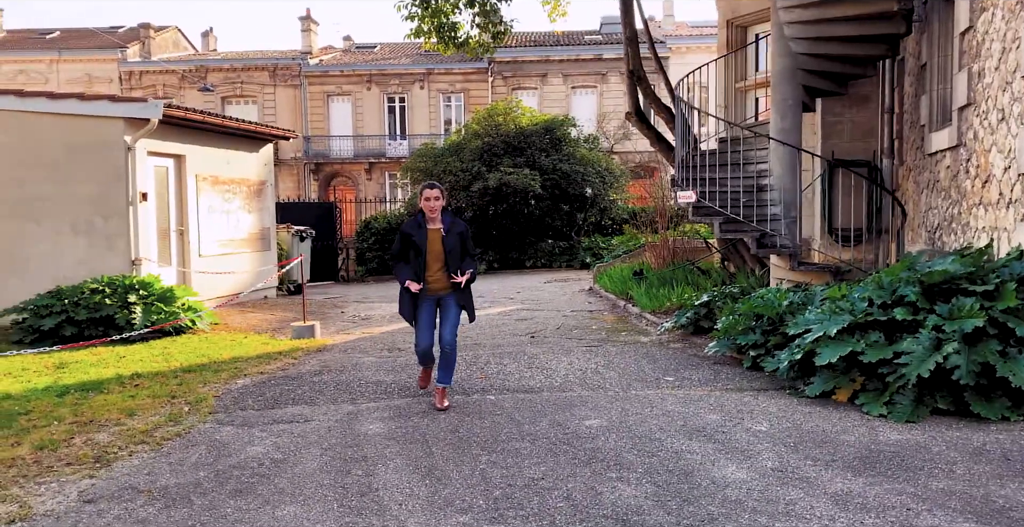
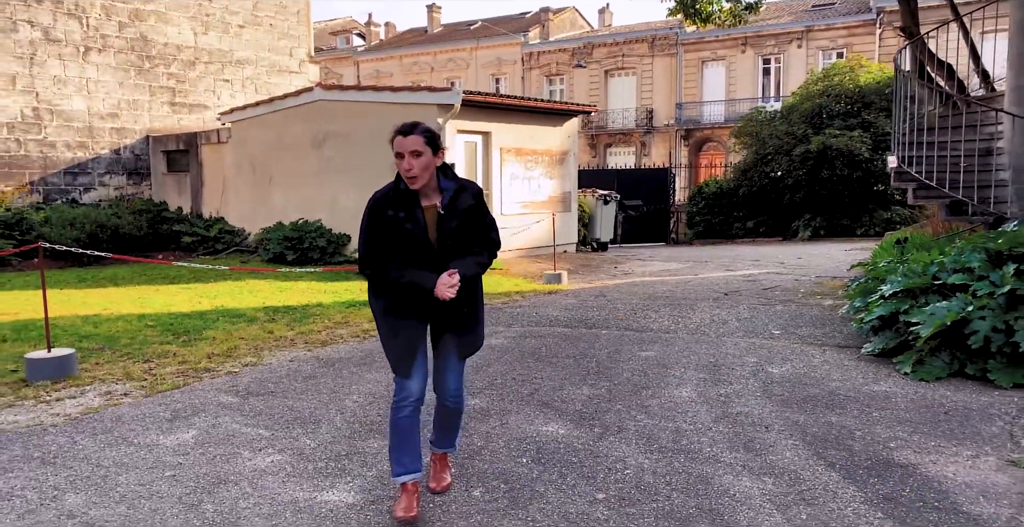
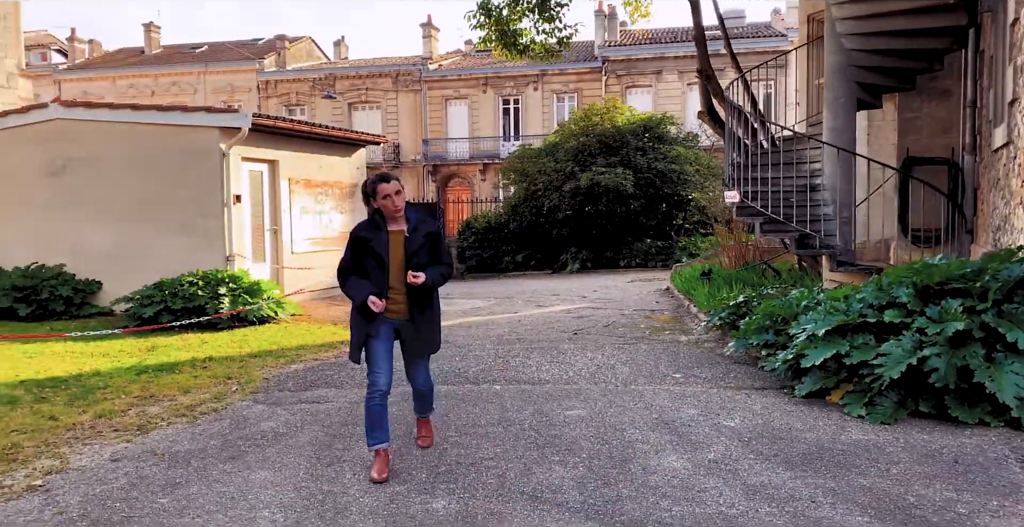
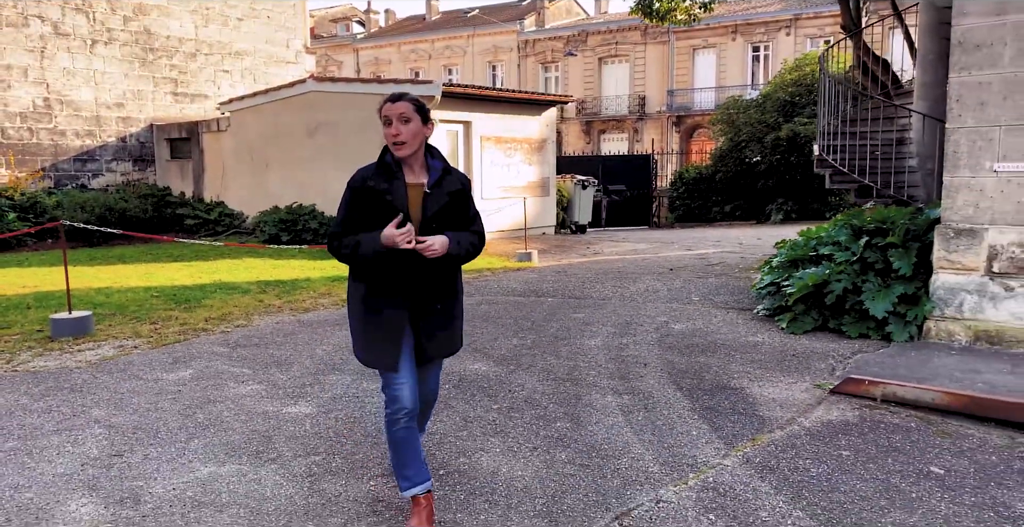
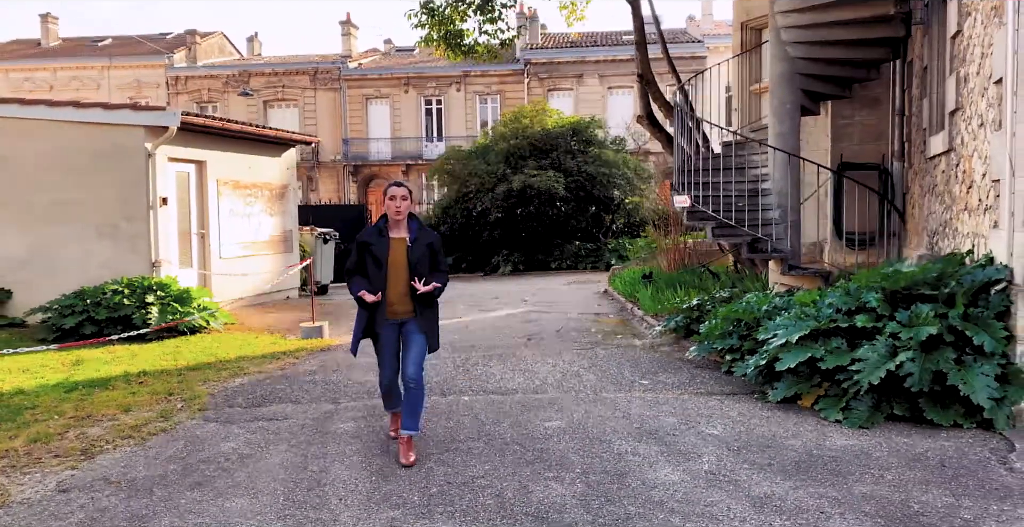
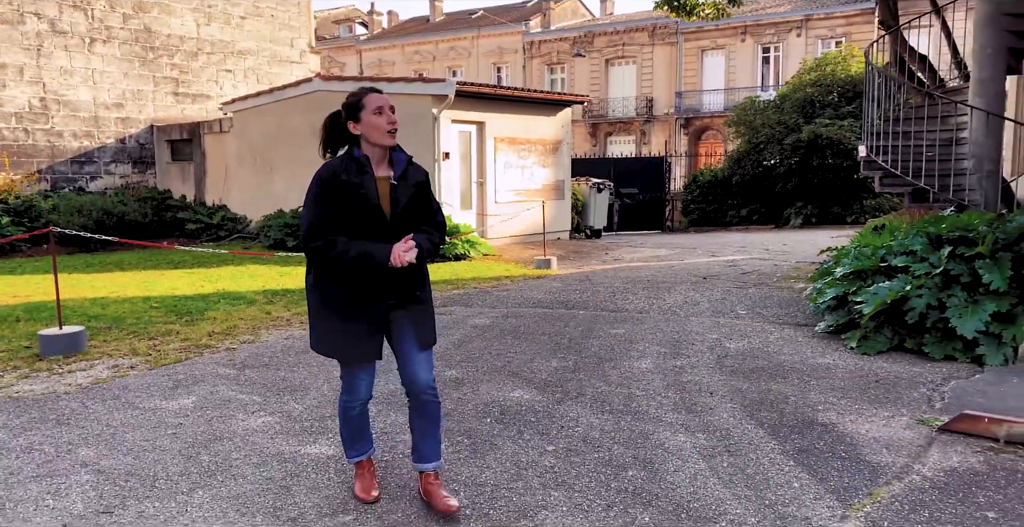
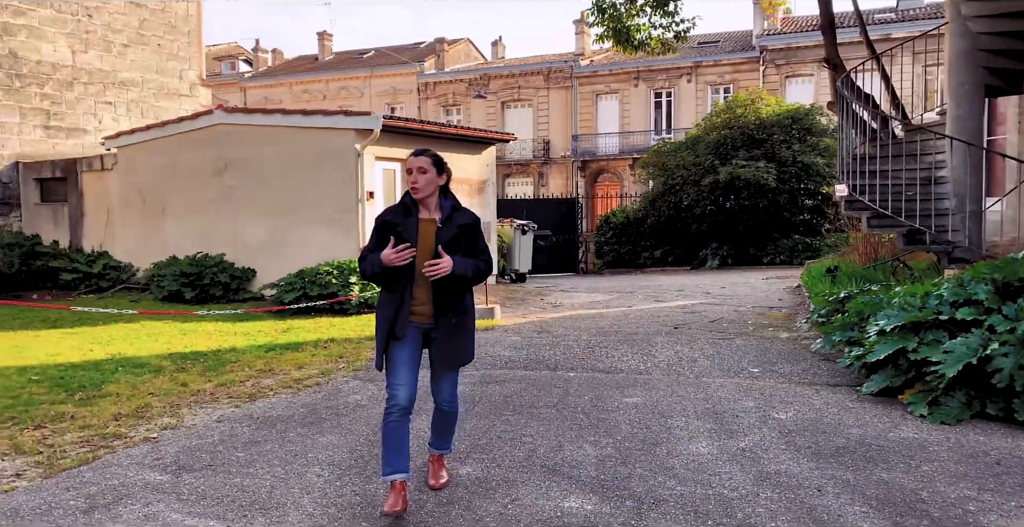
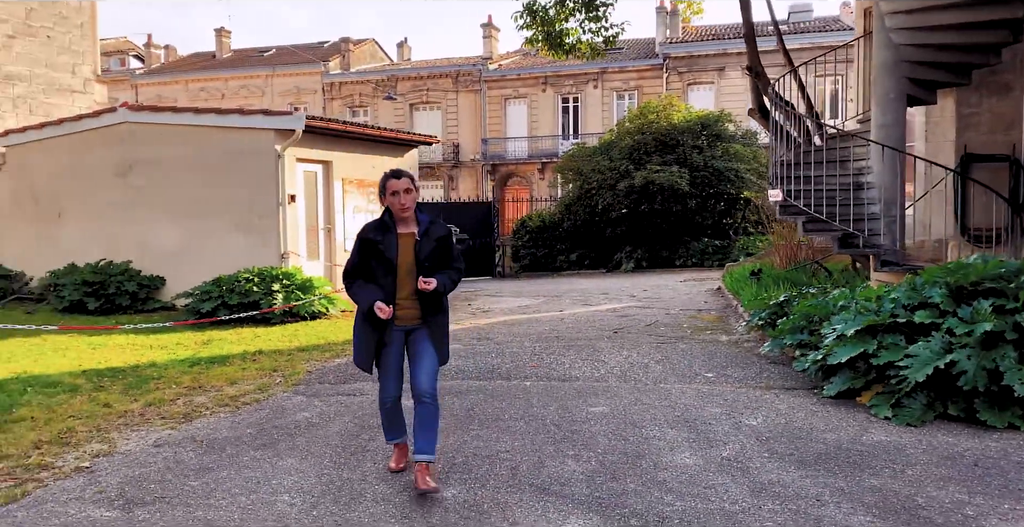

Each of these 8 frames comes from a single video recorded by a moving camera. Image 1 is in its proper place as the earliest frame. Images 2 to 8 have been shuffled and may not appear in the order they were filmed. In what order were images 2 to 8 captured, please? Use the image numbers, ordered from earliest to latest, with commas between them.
5, 3, 8, 7, 2, 6, 4
